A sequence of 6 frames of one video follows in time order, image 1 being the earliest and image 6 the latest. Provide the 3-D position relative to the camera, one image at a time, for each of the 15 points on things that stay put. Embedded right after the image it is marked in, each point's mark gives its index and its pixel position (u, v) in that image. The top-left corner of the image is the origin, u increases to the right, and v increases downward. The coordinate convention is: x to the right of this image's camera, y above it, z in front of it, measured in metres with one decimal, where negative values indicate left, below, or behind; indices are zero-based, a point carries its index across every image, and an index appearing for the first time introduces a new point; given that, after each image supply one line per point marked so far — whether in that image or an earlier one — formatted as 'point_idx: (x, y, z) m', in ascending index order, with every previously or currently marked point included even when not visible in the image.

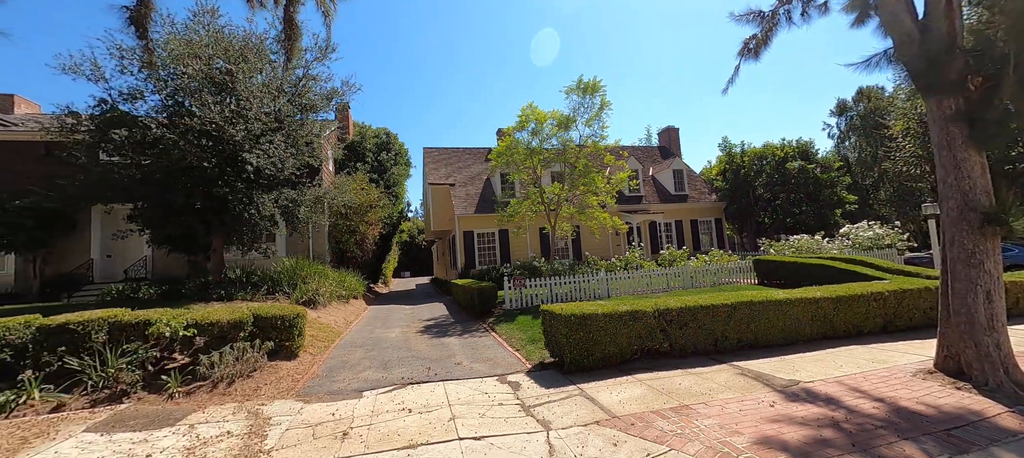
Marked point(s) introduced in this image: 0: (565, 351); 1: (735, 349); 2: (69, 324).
0: (+0.7, -1.7, +5.5) m
1: (+3.5, -1.9, +6.2) m
2: (-5.7, -1.2, +5.1) m
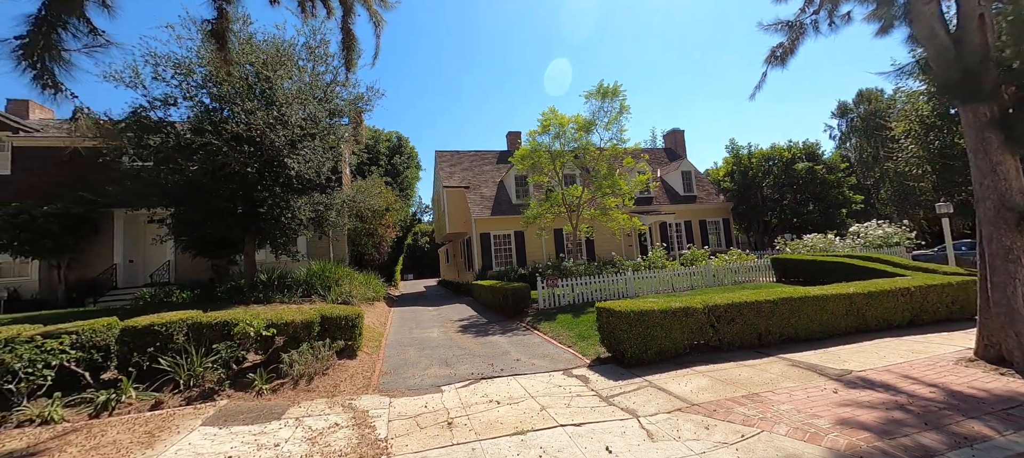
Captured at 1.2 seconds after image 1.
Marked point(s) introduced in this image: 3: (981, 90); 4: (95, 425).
0: (+1.7, -1.7, +5.8) m
1: (+4.4, -1.9, +6.6) m
2: (-4.8, -1.3, +5.3) m
3: (+6.0, +1.8, +5.1) m
4: (-4.4, -2.1, +4.2) m
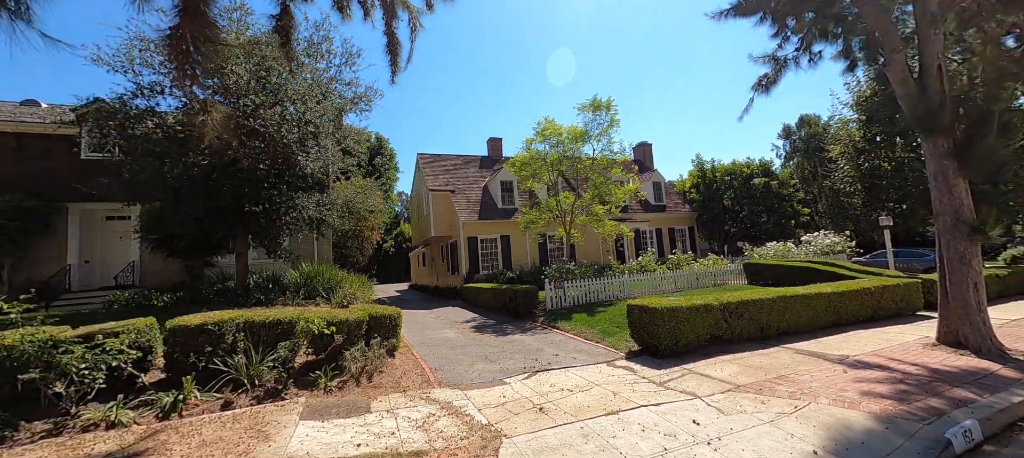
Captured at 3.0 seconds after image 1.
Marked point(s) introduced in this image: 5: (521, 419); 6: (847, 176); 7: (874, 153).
0: (+2.4, -1.8, +6.4) m
1: (+5.0, -2.0, +7.5) m
2: (-4.0, -1.3, +5.2) m
3: (+6.9, +1.7, +6.4) m
4: (-3.5, -2.1, +4.1) m
5: (+0.1, -2.0, +4.2) m
6: (+15.6, +2.5, +18.5) m
7: (+15.9, +3.3, +17.4) m
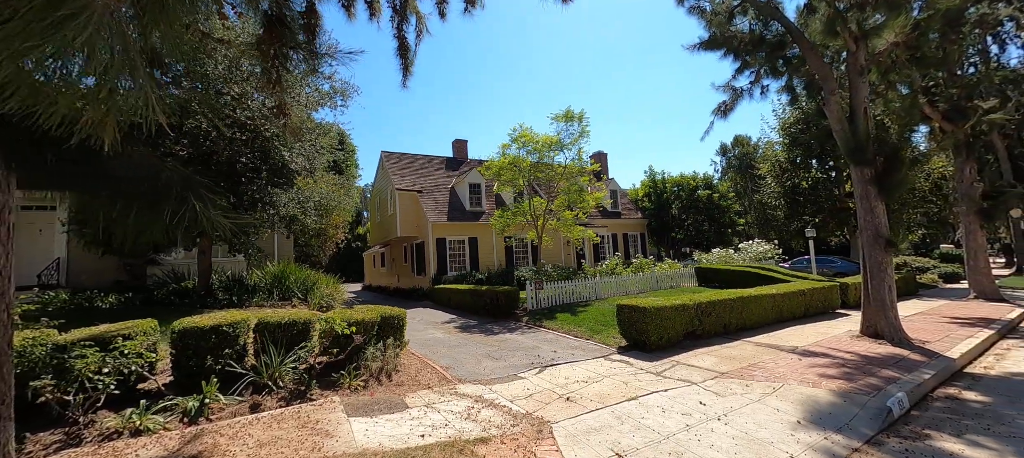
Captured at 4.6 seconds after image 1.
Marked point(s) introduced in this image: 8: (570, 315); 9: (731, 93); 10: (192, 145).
0: (+2.4, -1.9, +7.2) m
1: (+4.9, -2.2, +8.7) m
2: (-3.7, -1.2, +5.0) m
3: (+6.9, +1.4, +7.8) m
4: (-3.0, -2.0, +4.1) m
5: (+0.5, -2.1, +4.7) m
6: (+13.9, +2.0, +21.0) m
7: (+14.3, +2.8, +20.0) m
8: (+1.4, -2.1, +9.6) m
9: (+5.9, +3.7, +10.8) m
10: (-6.9, +1.7, +8.3) m
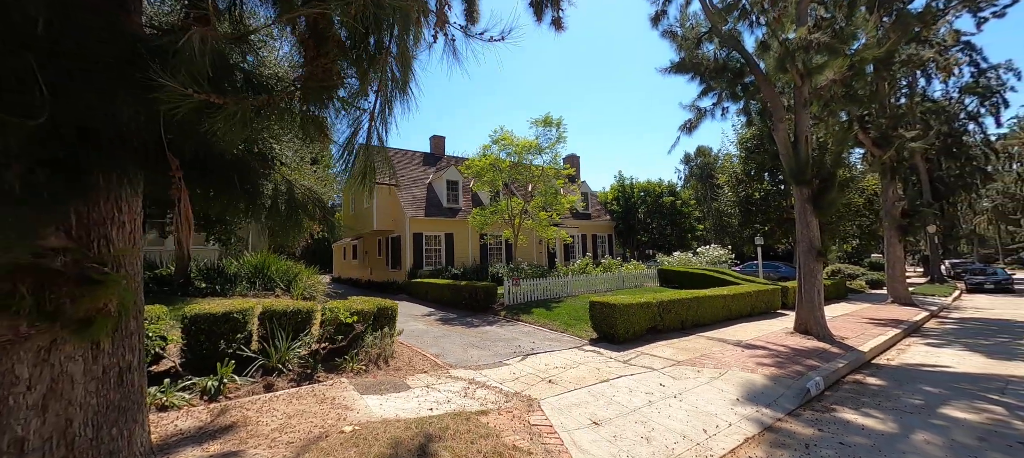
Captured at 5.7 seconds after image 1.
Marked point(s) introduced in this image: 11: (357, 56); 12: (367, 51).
0: (+2.1, -2.0, +8.0) m
1: (+4.4, -2.4, +9.7) m
2: (-3.8, -1.2, +5.4) m
3: (+6.7, +1.1, +9.0) m
4: (-3.1, -2.0, +4.5) m
5: (+0.4, -2.2, +5.4) m
6: (+12.5, +1.7, +22.8) m
7: (+13.0, +2.5, +21.7) m
8: (+0.9, -2.1, +10.4) m
9: (+5.5, +3.5, +11.9) m
10: (-7.1, +2.0, +8.4) m
11: (-1.0, +1.2, +2.7) m
12: (-0.9, +1.2, +2.7) m
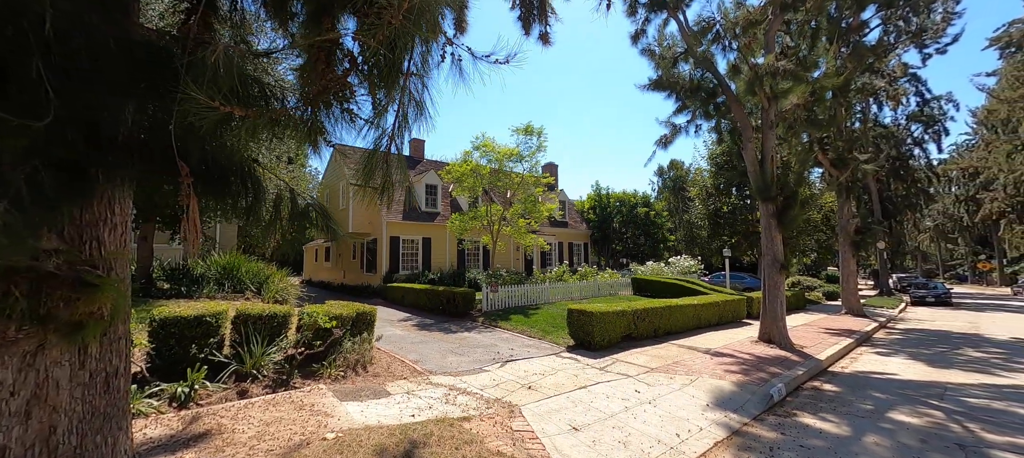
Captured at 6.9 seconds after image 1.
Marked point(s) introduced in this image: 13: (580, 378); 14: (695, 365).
0: (+1.6, -2.2, +8.2) m
1: (+3.8, -2.7, +10.1) m
2: (-4.0, -1.2, +5.3) m
3: (+6.2, +0.8, +9.5) m
4: (-3.3, -2.0, +4.4) m
5: (+0.1, -2.3, +5.5) m
6: (+11.2, +1.0, +23.7) m
7: (+11.8, +1.8, +22.7) m
8: (+0.2, -2.3, +10.5) m
9: (+4.9, +3.1, +12.4) m
10: (-7.5, +2.0, +8.0) m
11: (-1.0, +1.1, +2.8) m
12: (-1.0, +1.1, +2.8) m
13: (+1.1, -2.4, +6.3) m
14: (+3.4, -2.5, +7.4) m
